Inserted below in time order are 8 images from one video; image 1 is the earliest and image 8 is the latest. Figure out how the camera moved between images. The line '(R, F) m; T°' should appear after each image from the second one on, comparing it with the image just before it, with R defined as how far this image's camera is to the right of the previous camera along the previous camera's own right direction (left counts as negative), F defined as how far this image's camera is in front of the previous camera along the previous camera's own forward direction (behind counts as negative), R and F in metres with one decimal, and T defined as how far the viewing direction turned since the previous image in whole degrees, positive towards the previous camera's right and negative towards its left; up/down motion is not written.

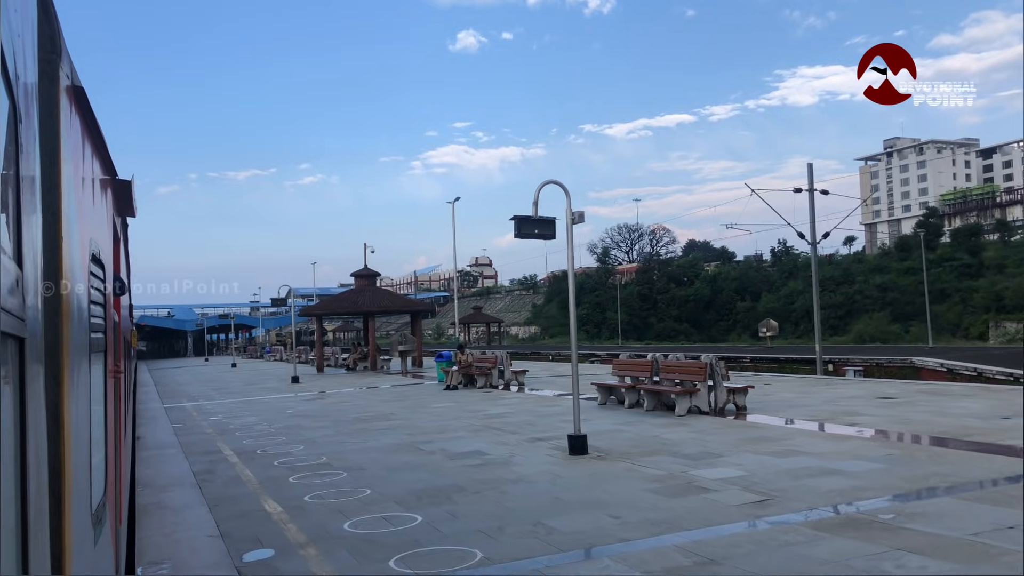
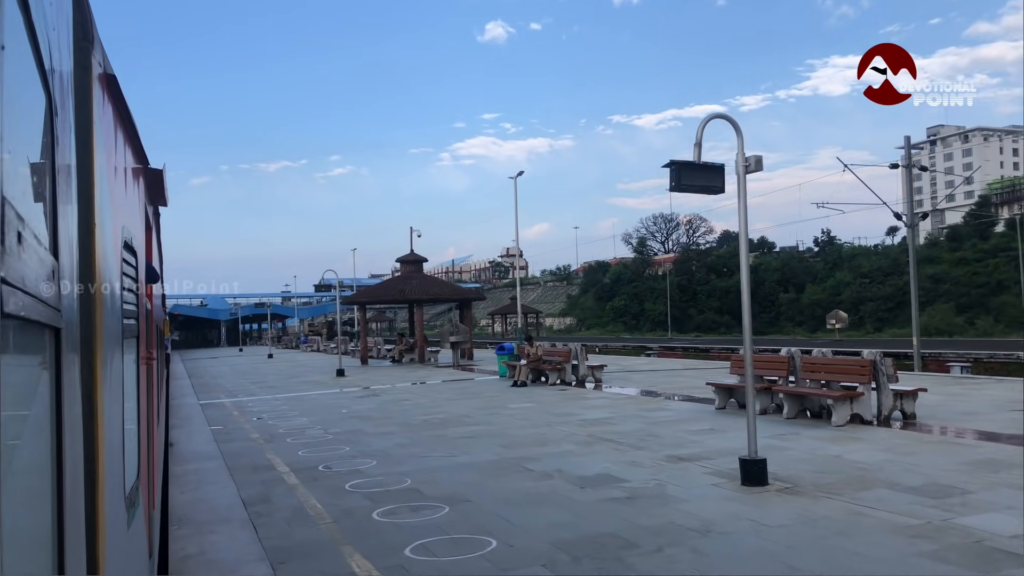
(-1.0, +2.4) m; -2°
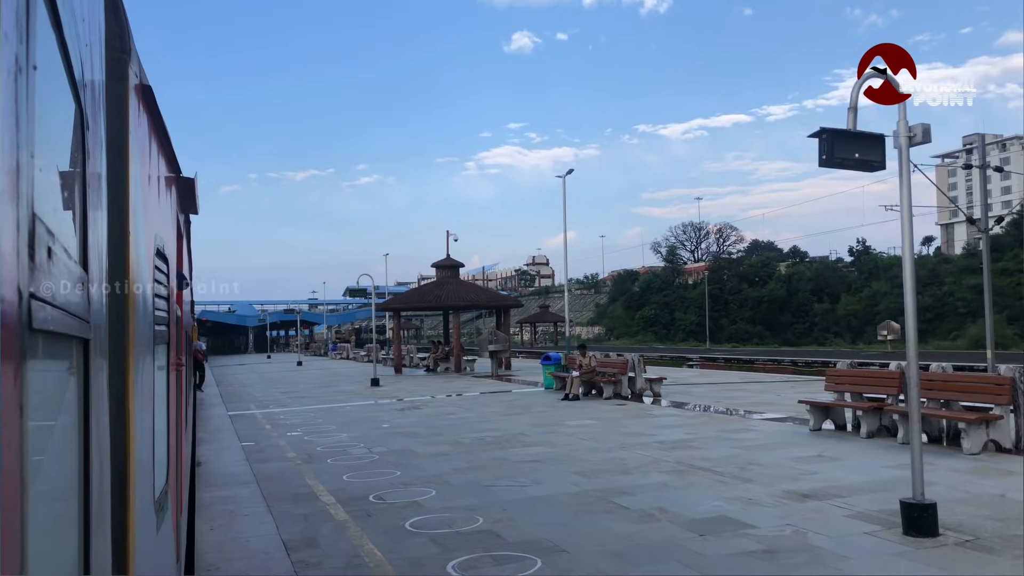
(-0.5, +1.3) m; -2°
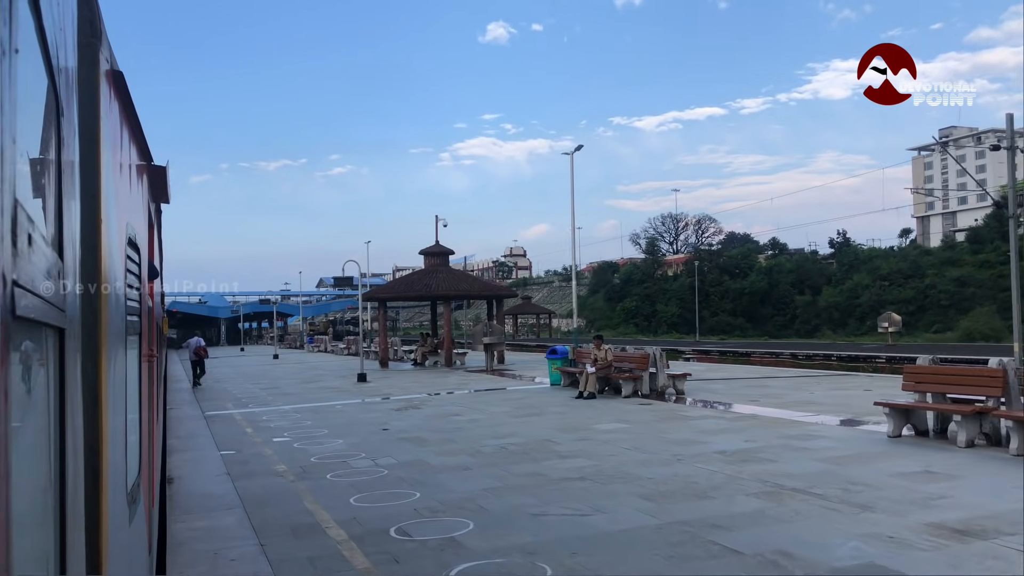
(-0.6, +1.7) m; +2°
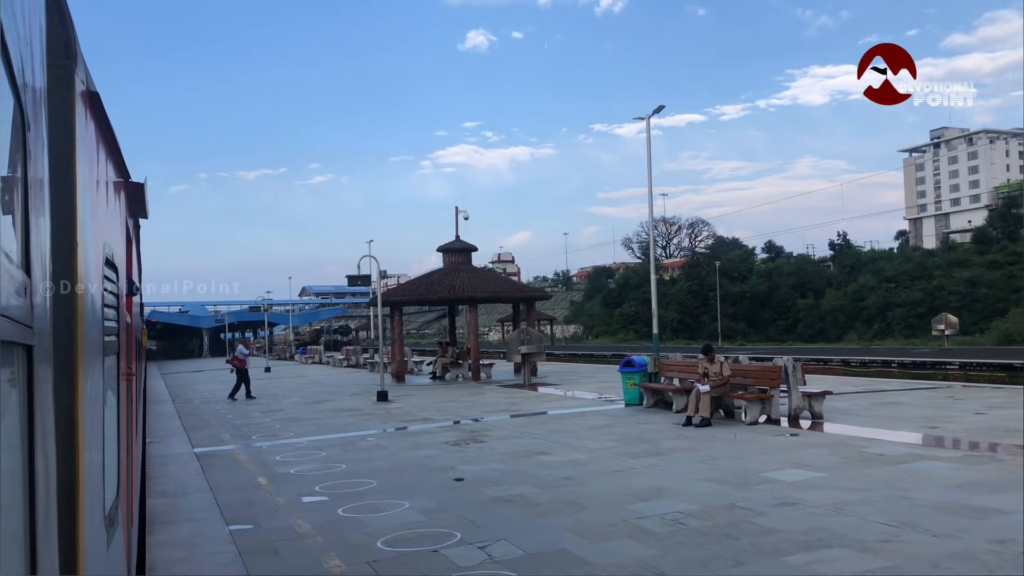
(-1.4, +3.6) m; +1°
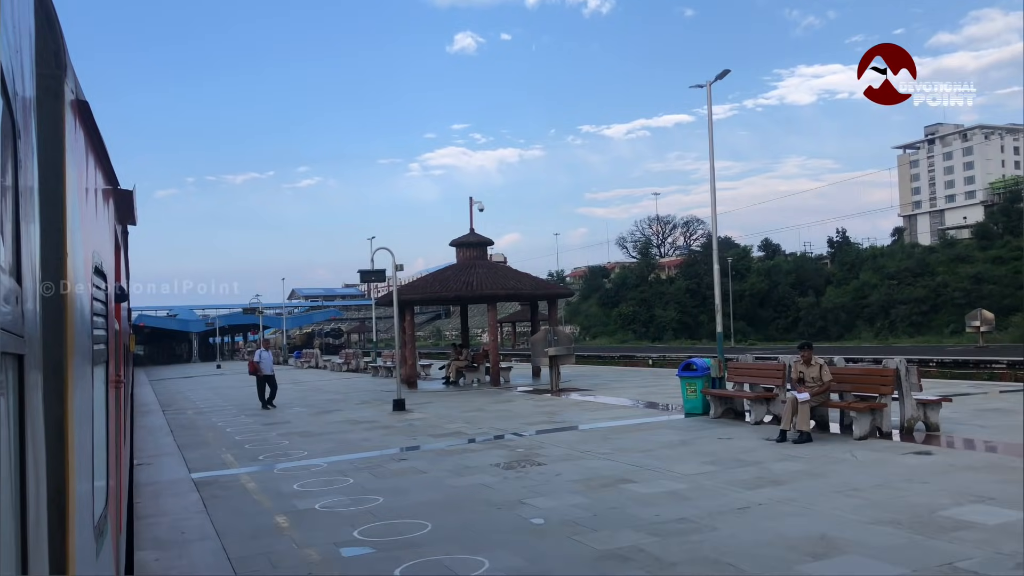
(-0.8, +1.9) m; +1°
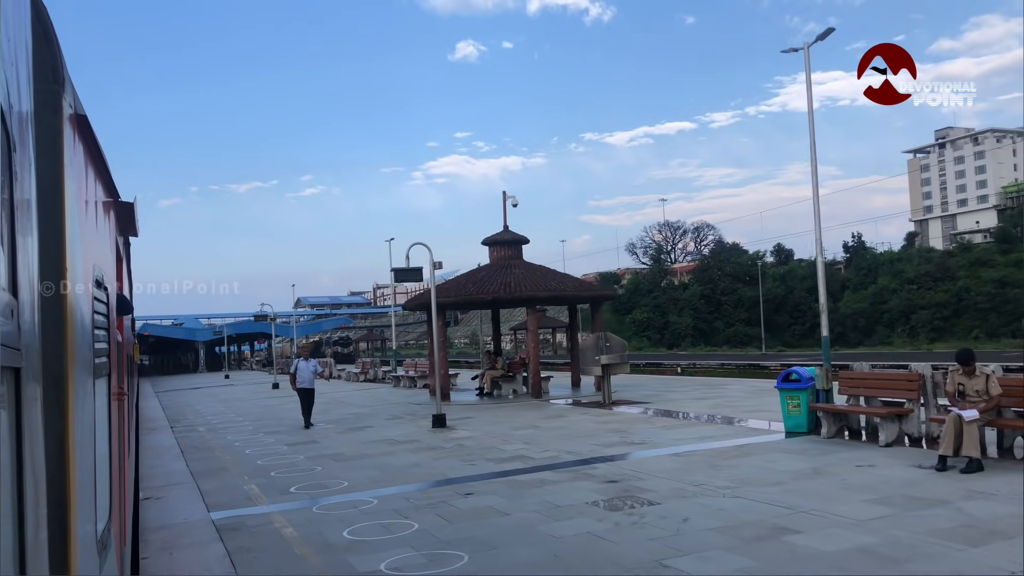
(-0.8, +1.9) m; 0°
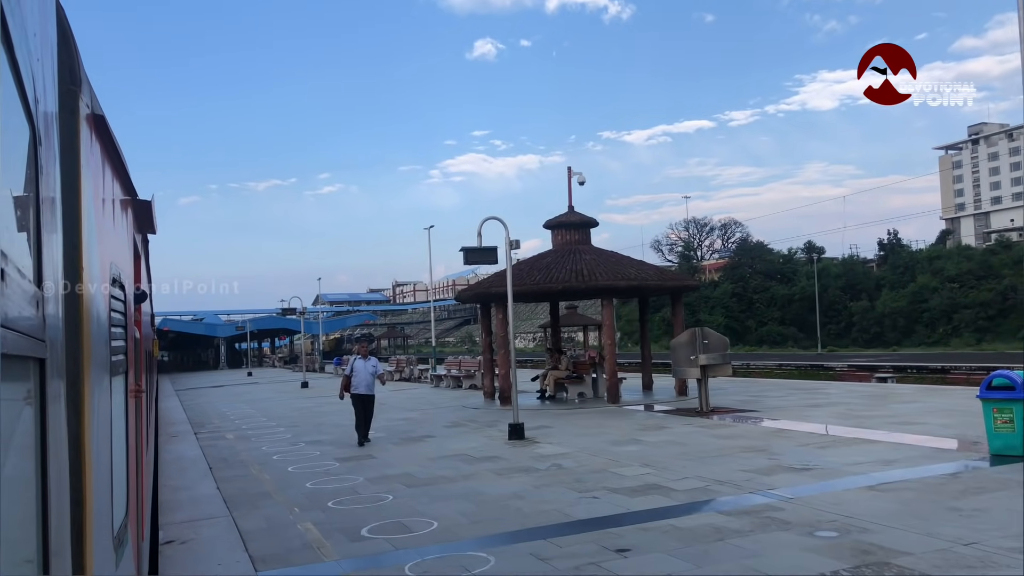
(-1.1, +2.5) m; -1°
